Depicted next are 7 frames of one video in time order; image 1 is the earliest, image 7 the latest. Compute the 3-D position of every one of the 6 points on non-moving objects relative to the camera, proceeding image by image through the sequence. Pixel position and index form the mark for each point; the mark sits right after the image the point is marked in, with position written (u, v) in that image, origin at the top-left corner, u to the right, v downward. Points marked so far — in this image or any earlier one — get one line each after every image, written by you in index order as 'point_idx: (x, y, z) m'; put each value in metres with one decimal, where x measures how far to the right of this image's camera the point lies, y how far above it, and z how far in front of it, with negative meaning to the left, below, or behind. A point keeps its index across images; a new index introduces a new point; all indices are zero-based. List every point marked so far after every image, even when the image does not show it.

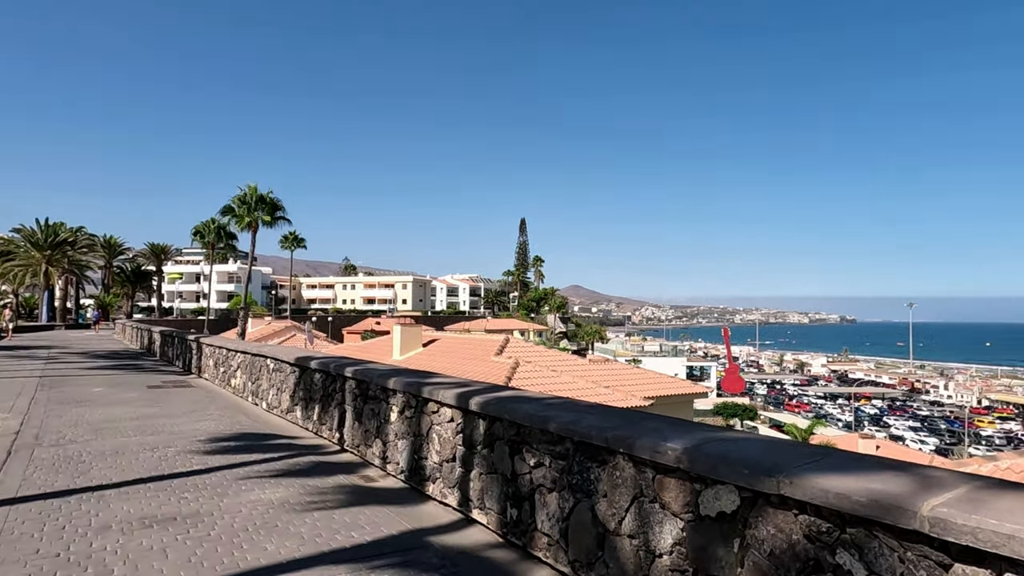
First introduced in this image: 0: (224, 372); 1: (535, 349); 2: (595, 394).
0: (-5.0, -1.5, +11.6) m
1: (+0.6, -1.7, +17.6) m
2: (+1.9, -2.5, +15.0) m
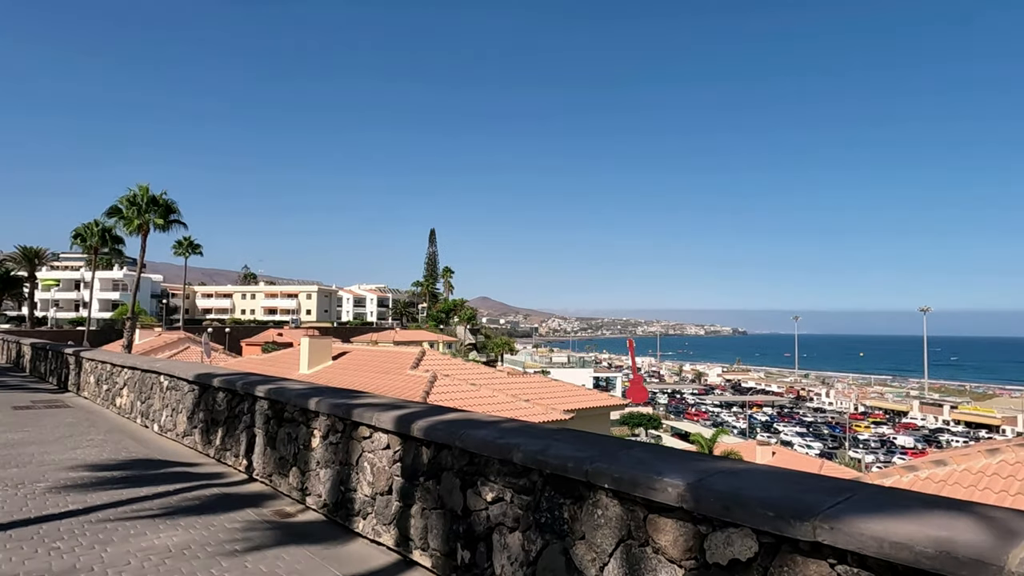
0: (-6.2, -1.6, +10.3) m
1: (-1.6, -1.9, +17.1) m
2: (+0.1, -2.7, +14.6) m
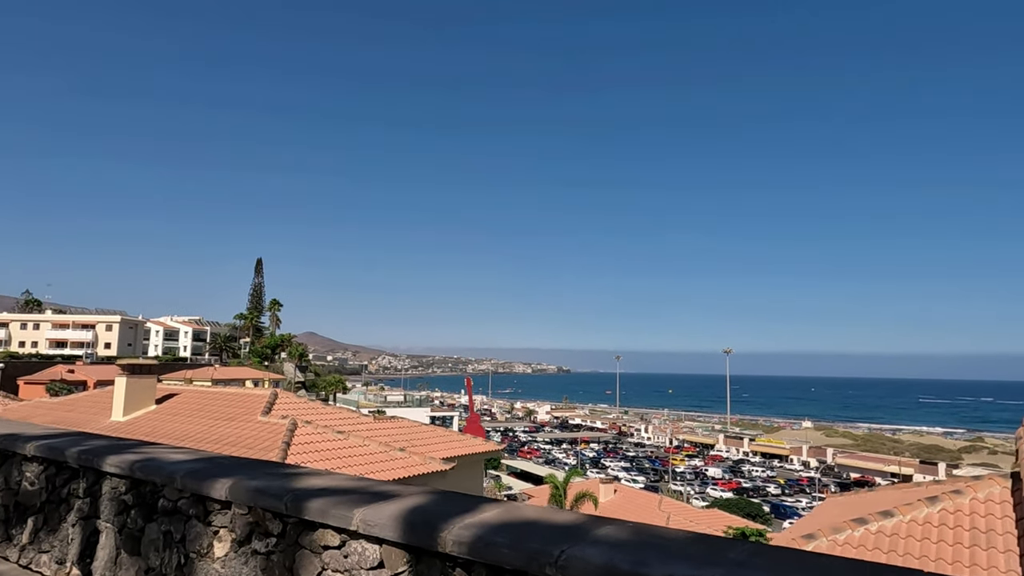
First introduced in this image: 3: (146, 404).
0: (-7.4, -1.8, +7.2) m
1: (-4.6, -2.7, +14.9) m
2: (-2.4, -3.4, +12.9) m
3: (-8.9, -2.8, +16.0) m
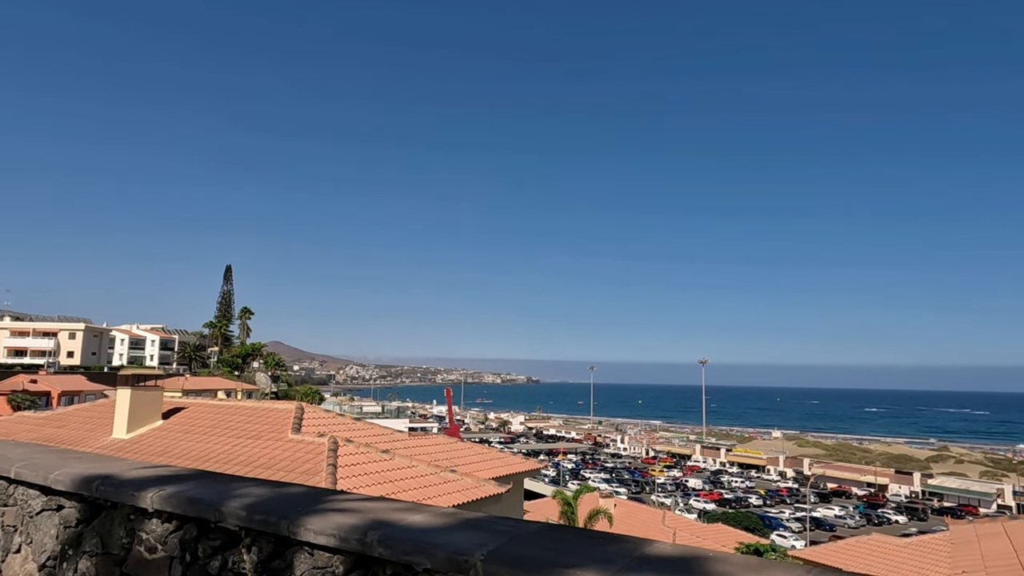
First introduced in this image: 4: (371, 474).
0: (-5.9, -1.7, +5.6) m
1: (-3.5, -2.7, +13.4) m
2: (-1.2, -3.4, +11.5) m
3: (-7.8, -2.8, +14.3) m
4: (-2.3, -3.0, +10.8) m
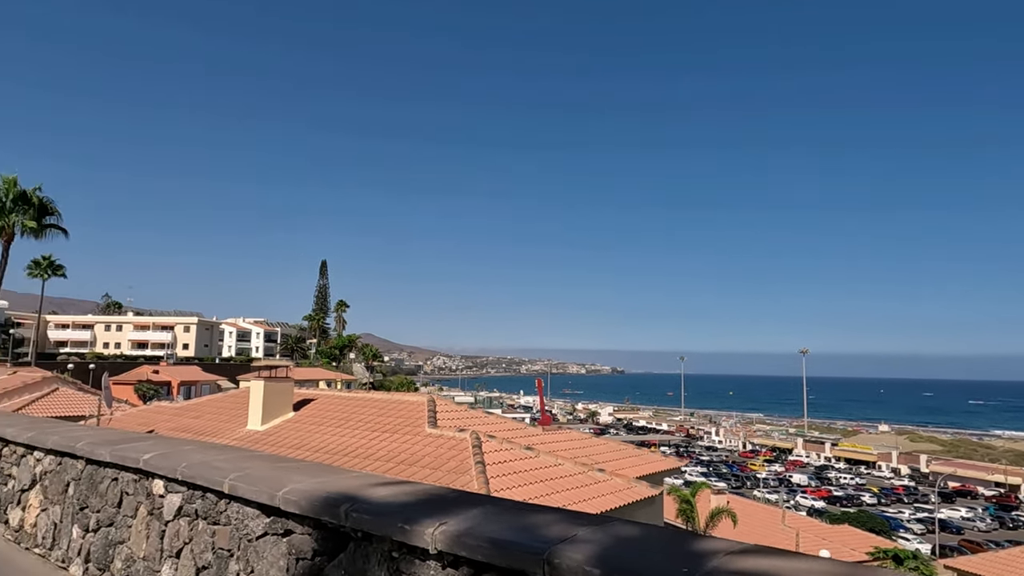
0: (-4.2, -1.6, +5.3) m
1: (-0.7, -2.5, +12.8) m
2: (+1.3, -3.2, +10.6) m
3: (-4.9, -2.6, +14.2) m
4: (+0.1, -2.8, +10.1) m
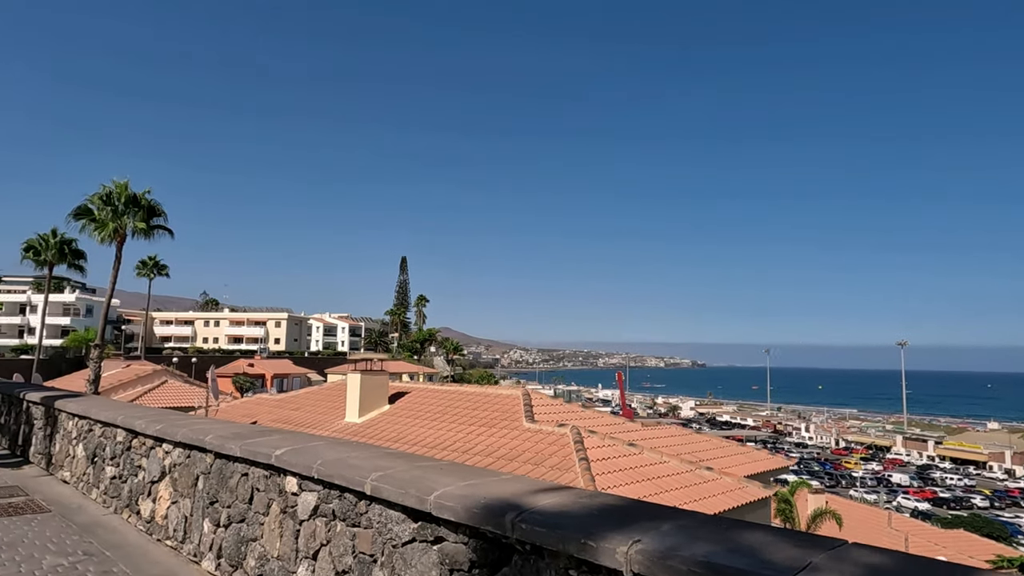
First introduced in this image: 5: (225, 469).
0: (-3.1, -1.6, +5.4) m
1: (+1.1, -2.3, +12.4) m
2: (+2.9, -3.0, +10.0) m
3: (-2.9, -2.5, +14.3) m
4: (+1.6, -2.6, +9.7) m
5: (-1.8, -1.1, +4.1) m
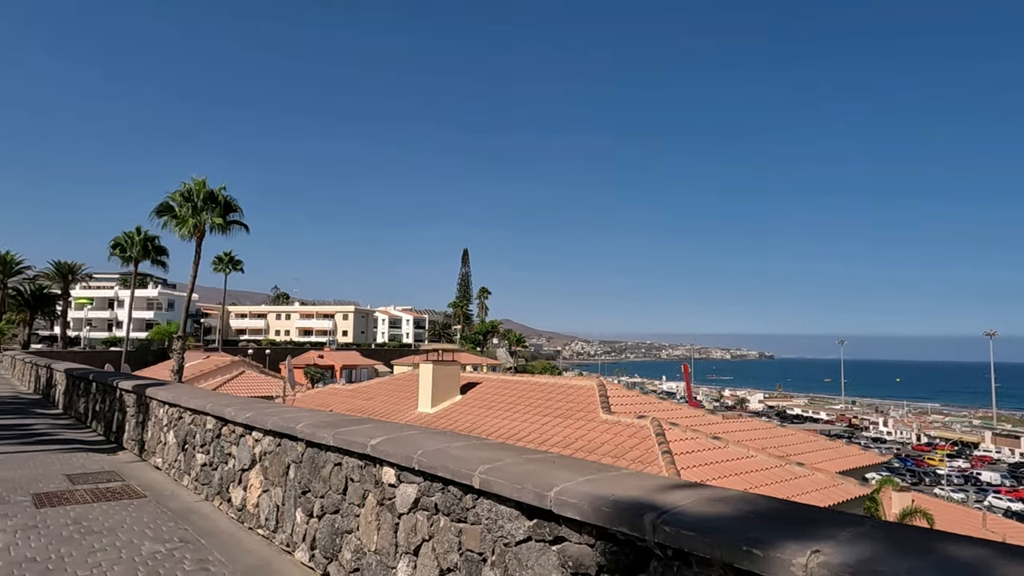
0: (-2.4, -1.5, +5.4) m
1: (+2.5, -2.1, +12.0) m
2: (+4.1, -2.8, +9.5) m
3: (-1.3, -2.3, +14.3) m
4: (+2.8, -2.4, +9.2) m
5: (-1.1, -1.0, +4.0) m
